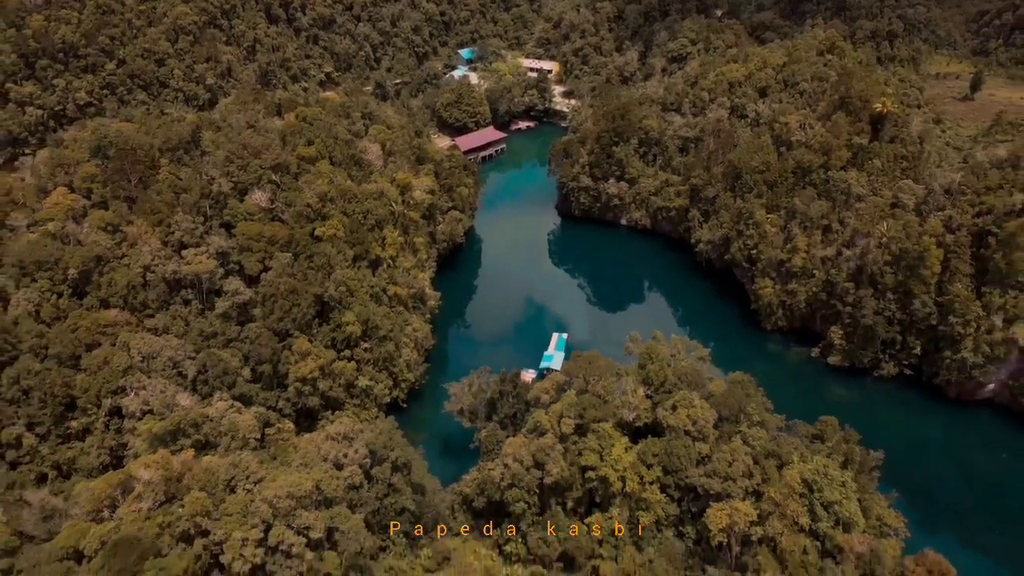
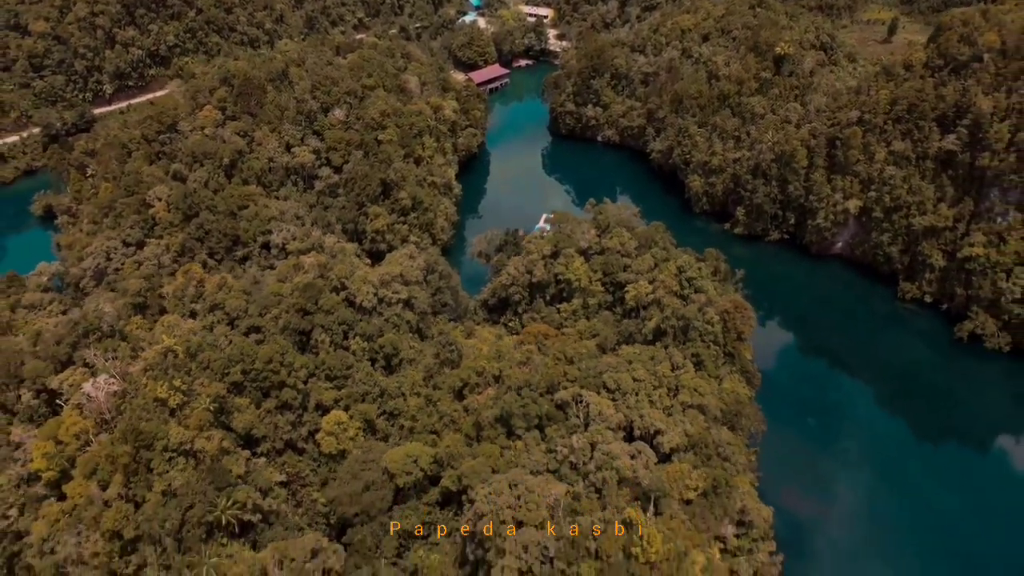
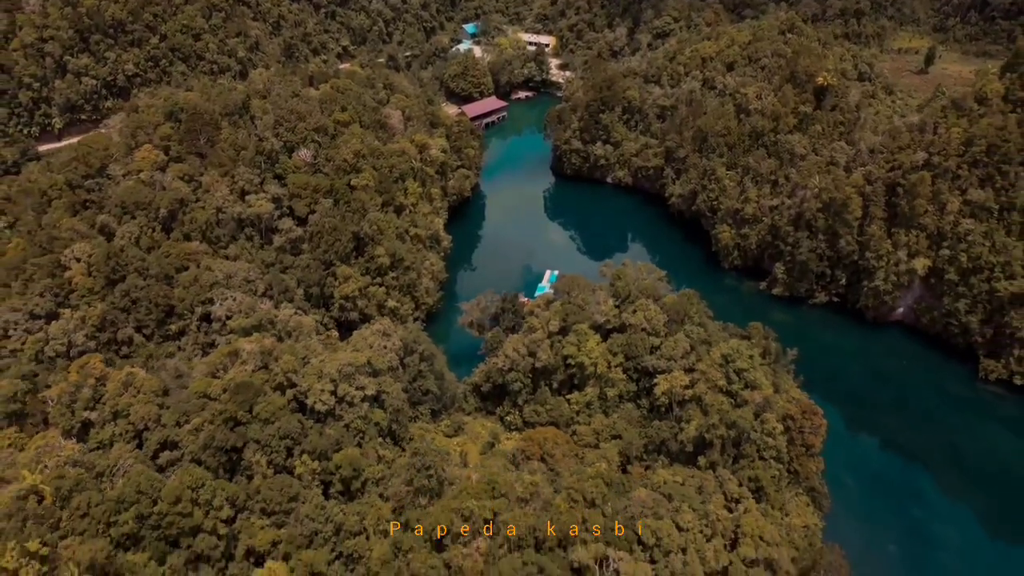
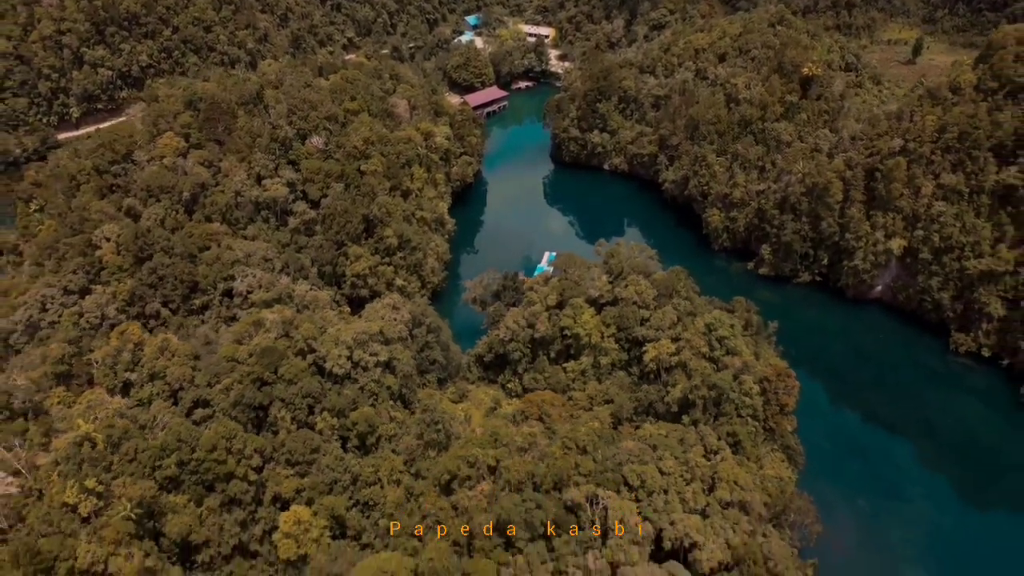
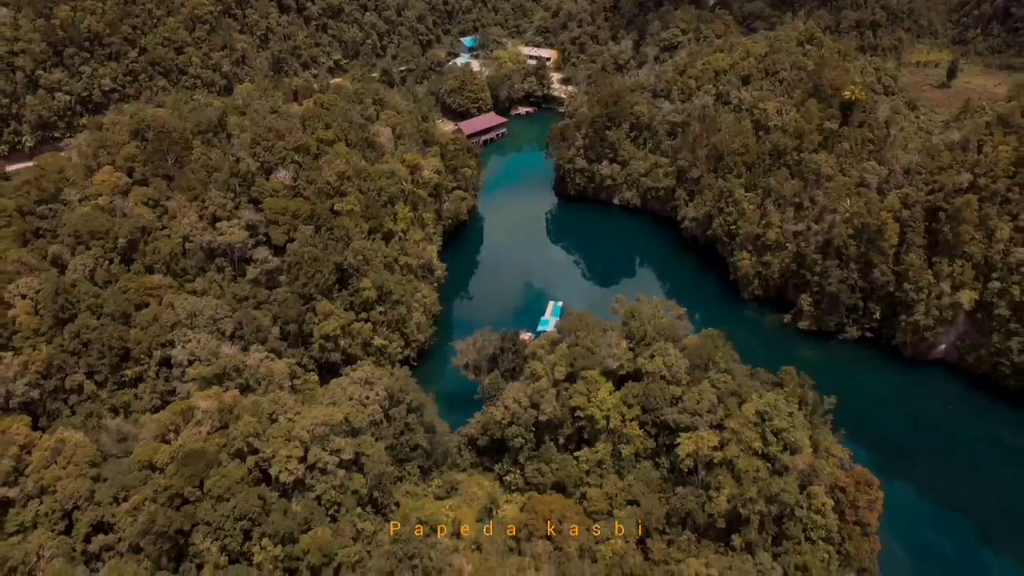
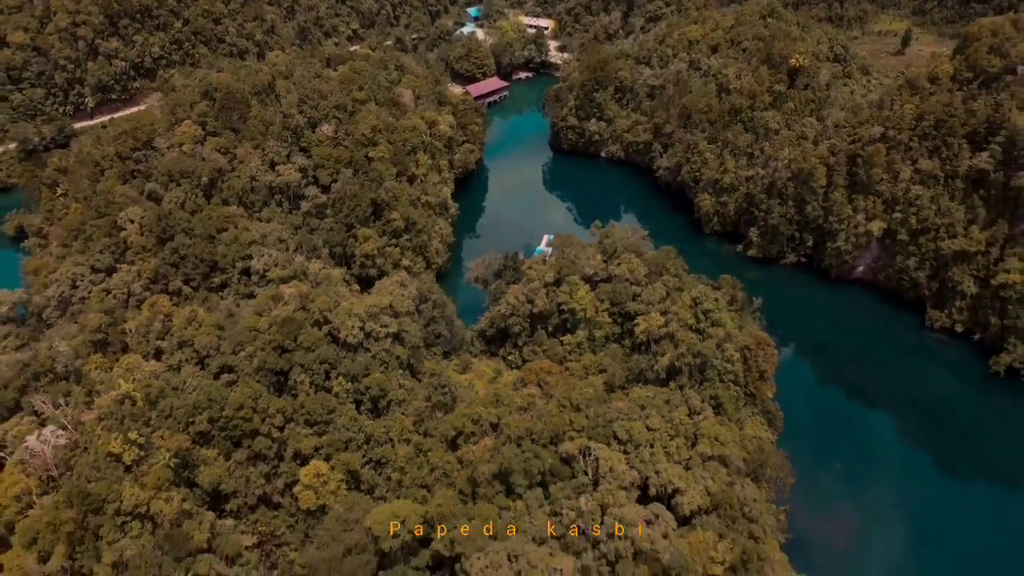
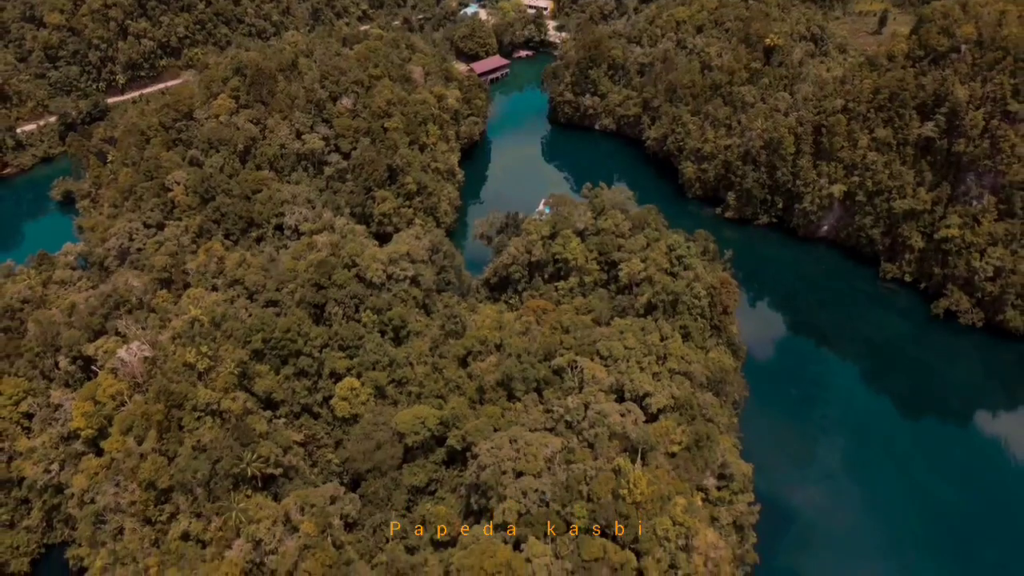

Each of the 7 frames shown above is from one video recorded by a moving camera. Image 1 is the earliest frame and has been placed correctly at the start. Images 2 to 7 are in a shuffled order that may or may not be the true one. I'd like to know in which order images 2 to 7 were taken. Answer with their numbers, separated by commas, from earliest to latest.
5, 3, 4, 6, 2, 7
